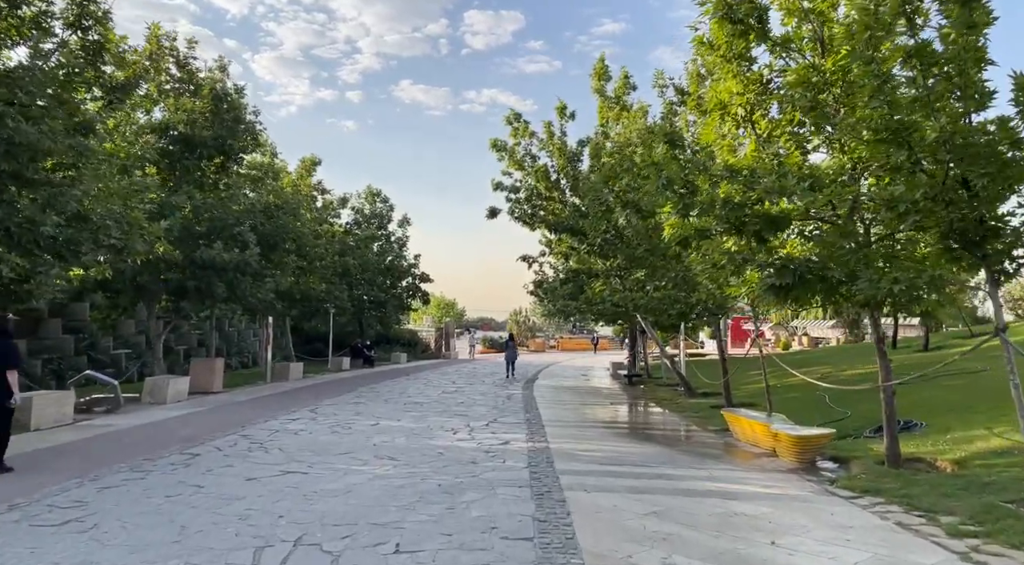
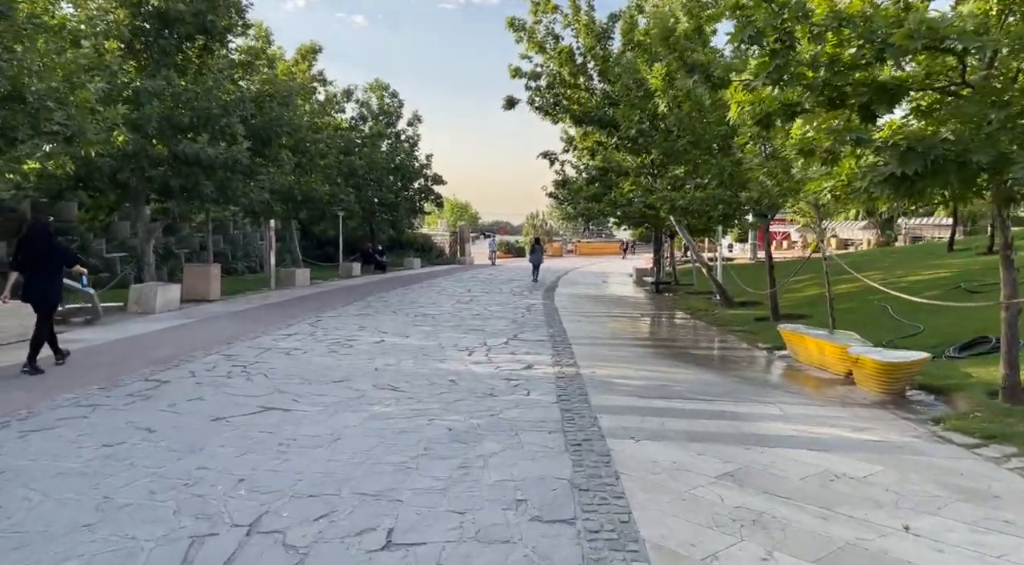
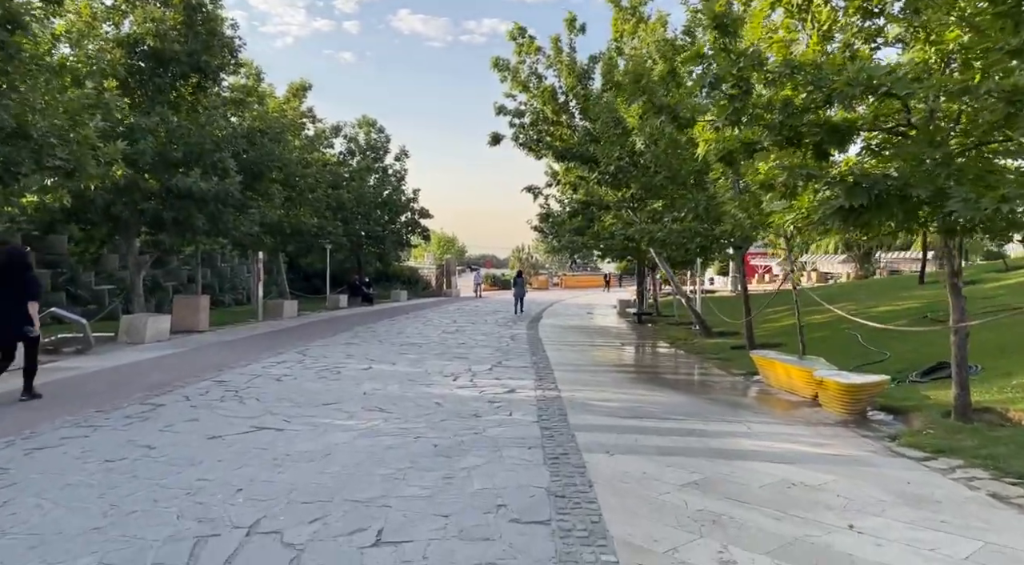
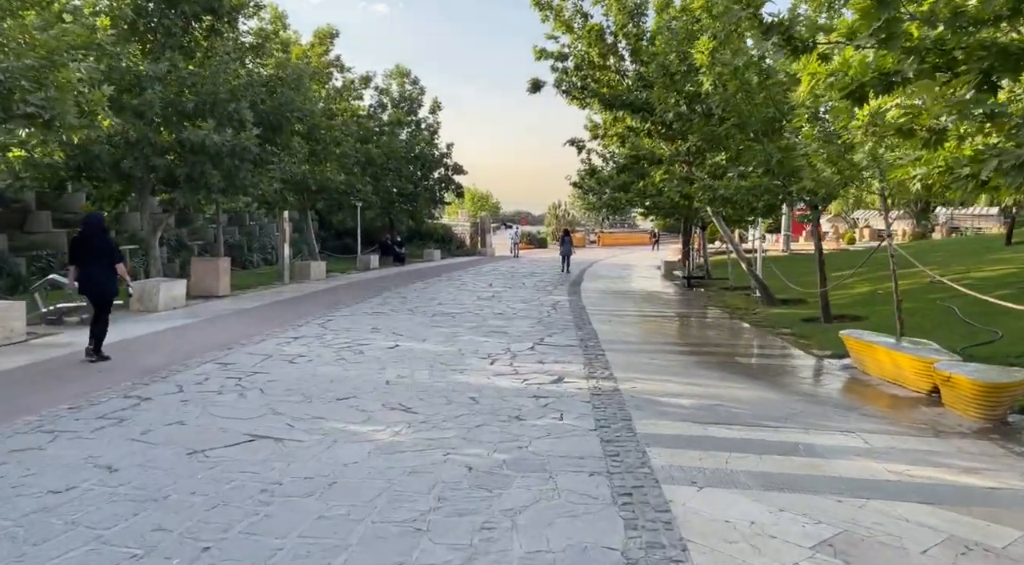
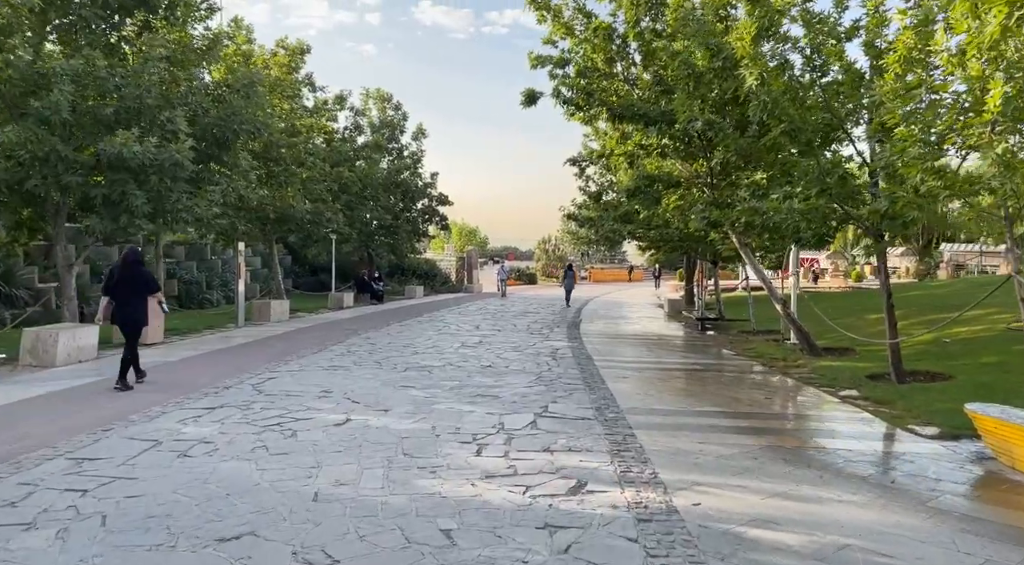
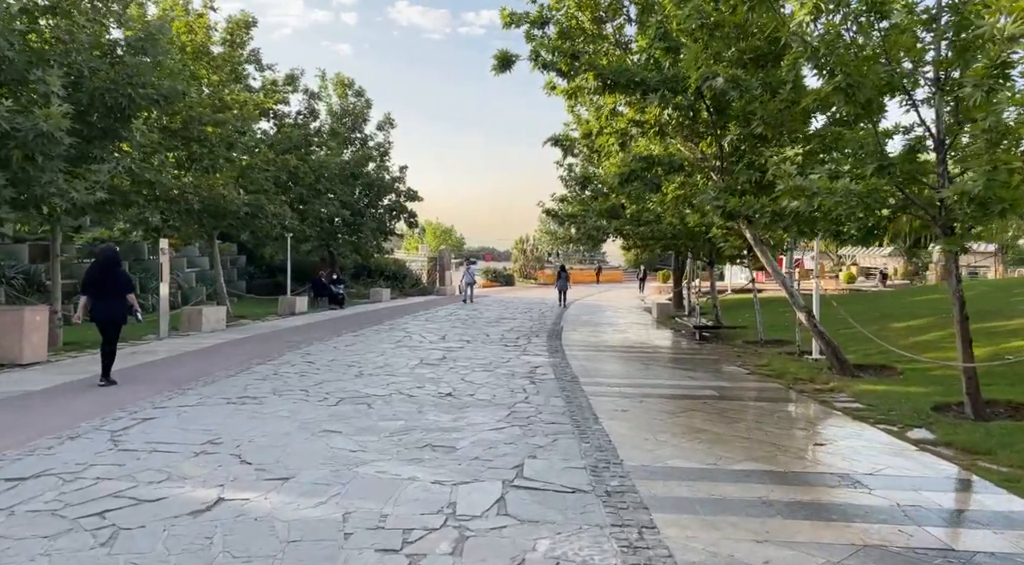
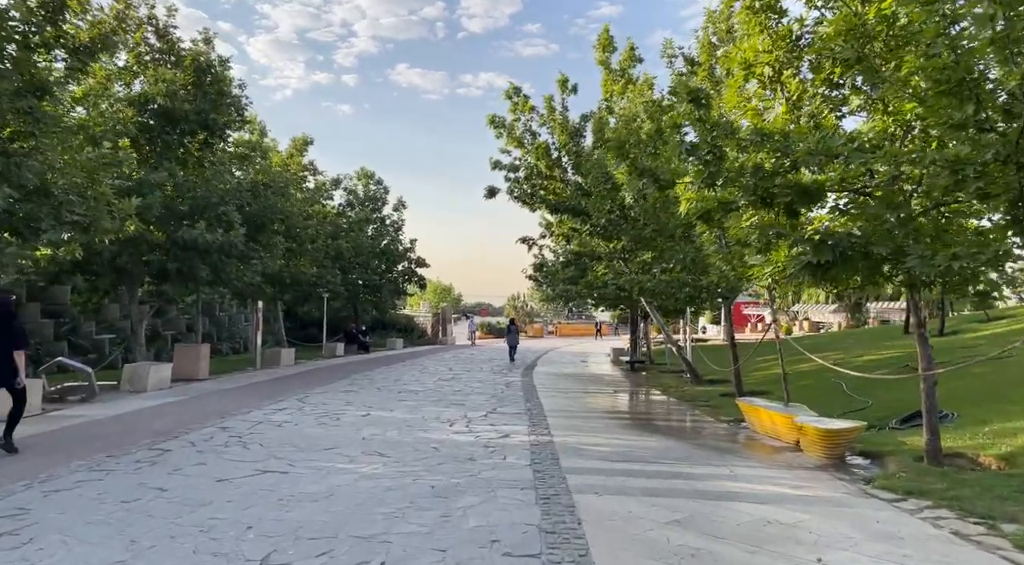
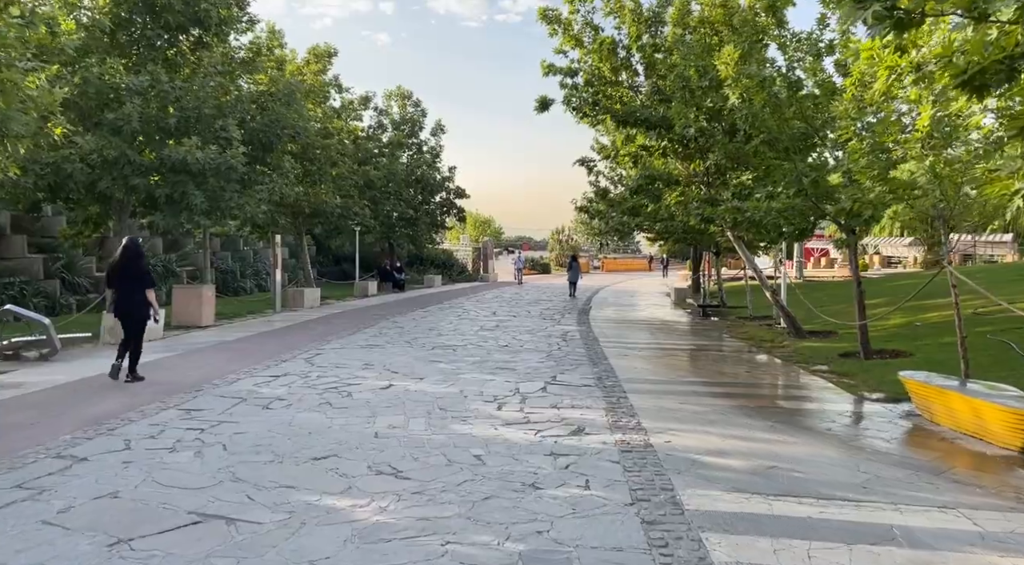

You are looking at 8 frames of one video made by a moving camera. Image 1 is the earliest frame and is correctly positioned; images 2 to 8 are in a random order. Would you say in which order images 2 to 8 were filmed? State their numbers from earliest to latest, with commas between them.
7, 3, 2, 4, 8, 5, 6
